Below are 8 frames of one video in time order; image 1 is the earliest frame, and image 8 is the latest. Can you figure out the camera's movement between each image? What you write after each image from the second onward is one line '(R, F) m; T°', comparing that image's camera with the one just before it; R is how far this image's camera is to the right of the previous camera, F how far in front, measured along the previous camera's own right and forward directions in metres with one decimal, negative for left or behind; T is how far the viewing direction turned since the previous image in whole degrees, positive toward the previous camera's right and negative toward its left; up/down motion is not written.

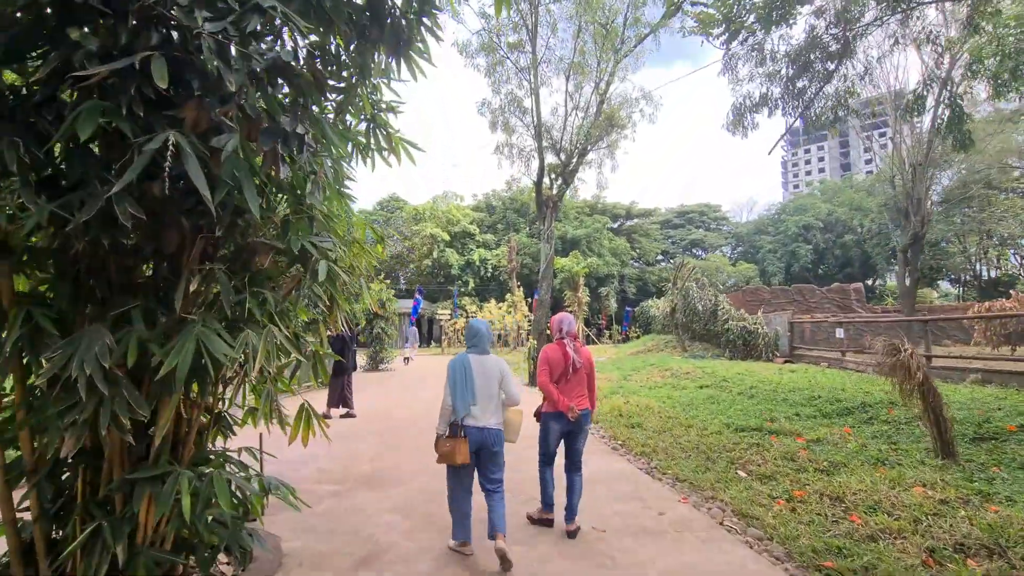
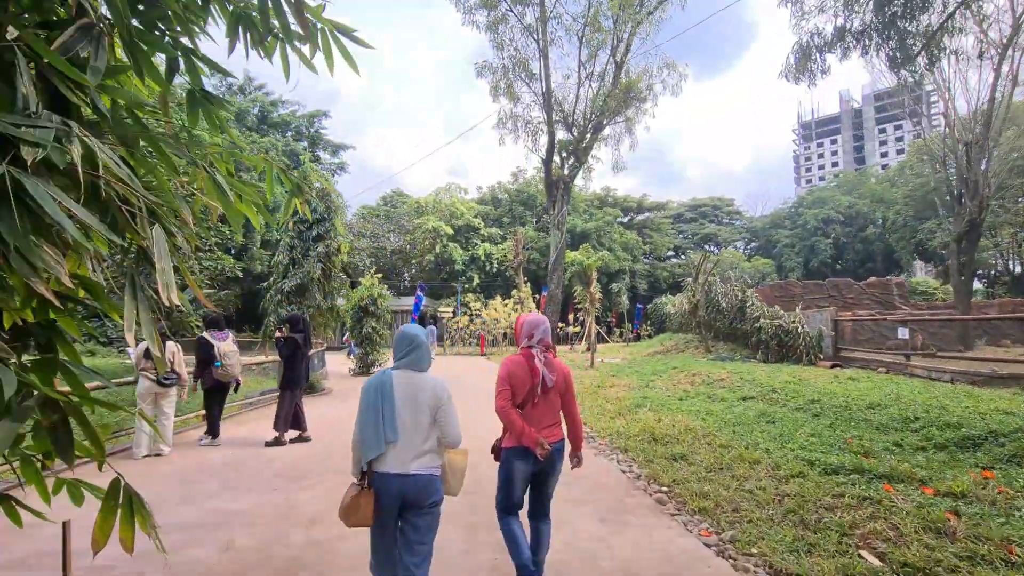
(0.0, +1.6) m; -1°
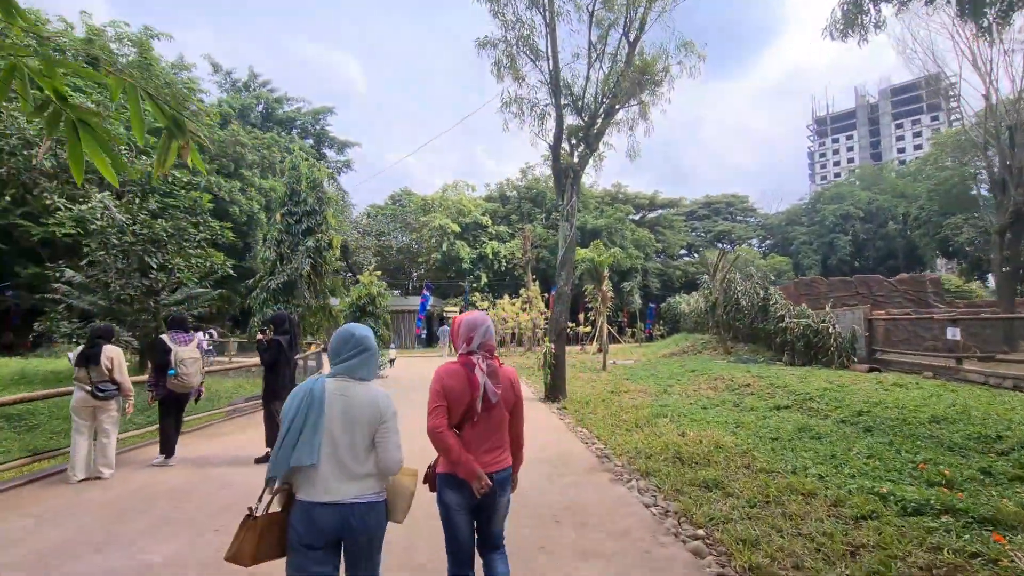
(+0.1, +0.8) m; -1°
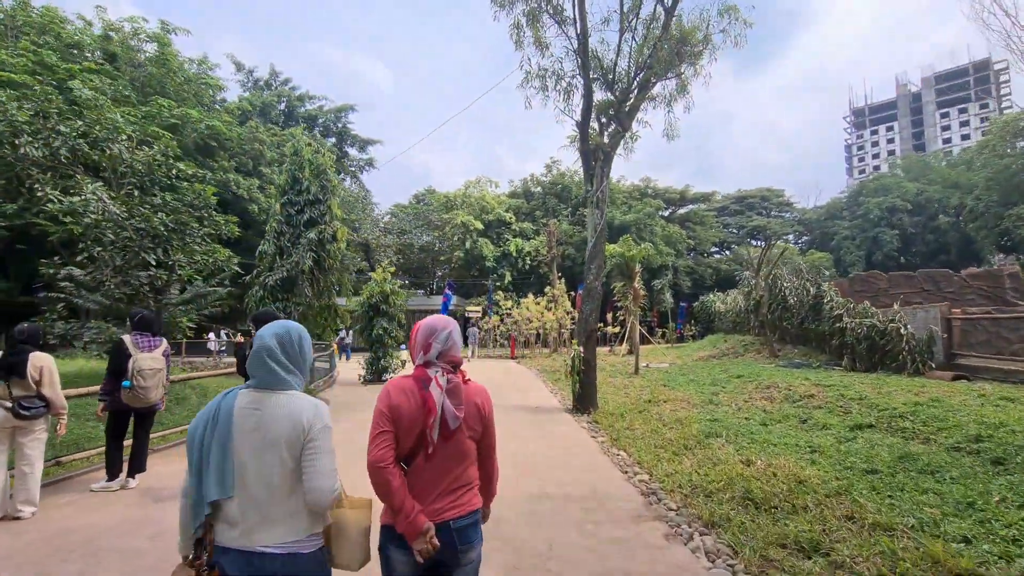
(0.0, +1.1) m; -3°
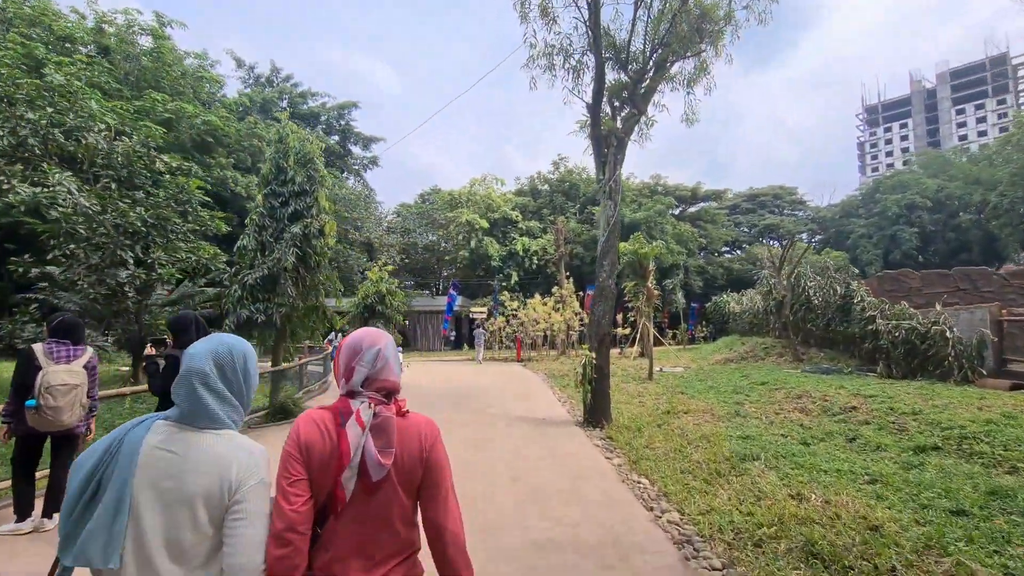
(+0.1, +0.8) m; -1°
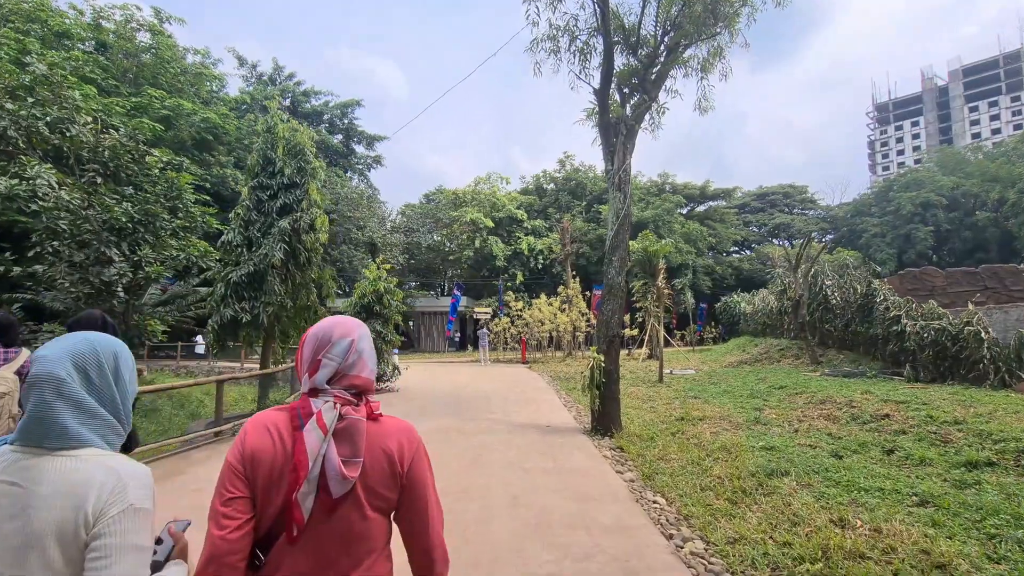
(+0.1, +0.5) m; -1°
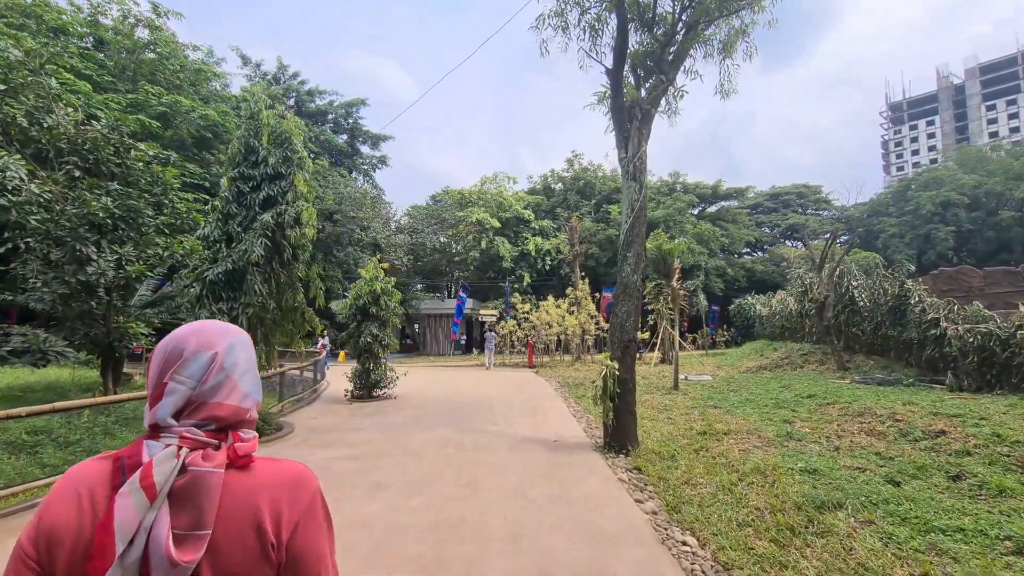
(+0.1, +0.7) m; -1°
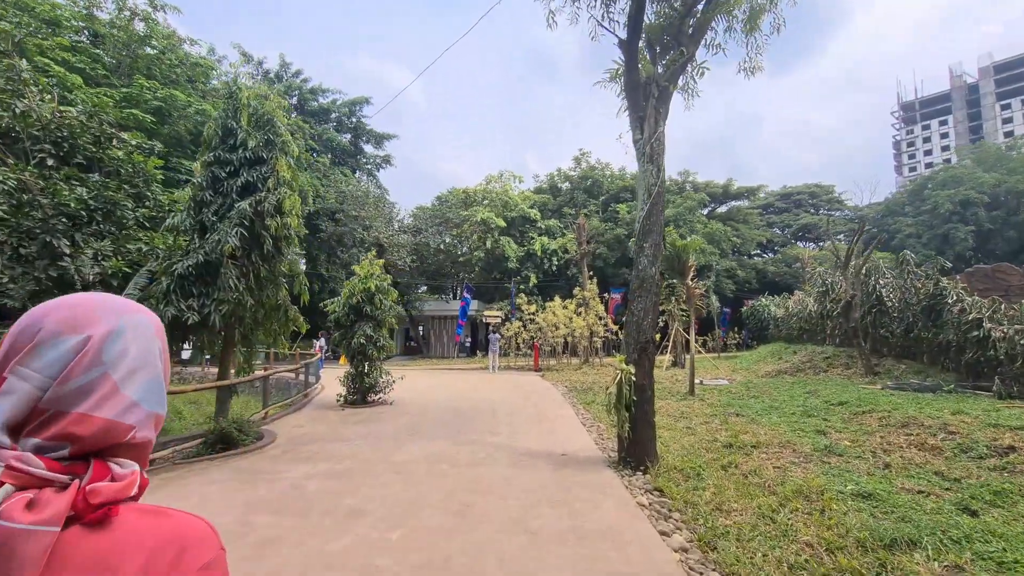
(0.0, +0.7) m; -1°
